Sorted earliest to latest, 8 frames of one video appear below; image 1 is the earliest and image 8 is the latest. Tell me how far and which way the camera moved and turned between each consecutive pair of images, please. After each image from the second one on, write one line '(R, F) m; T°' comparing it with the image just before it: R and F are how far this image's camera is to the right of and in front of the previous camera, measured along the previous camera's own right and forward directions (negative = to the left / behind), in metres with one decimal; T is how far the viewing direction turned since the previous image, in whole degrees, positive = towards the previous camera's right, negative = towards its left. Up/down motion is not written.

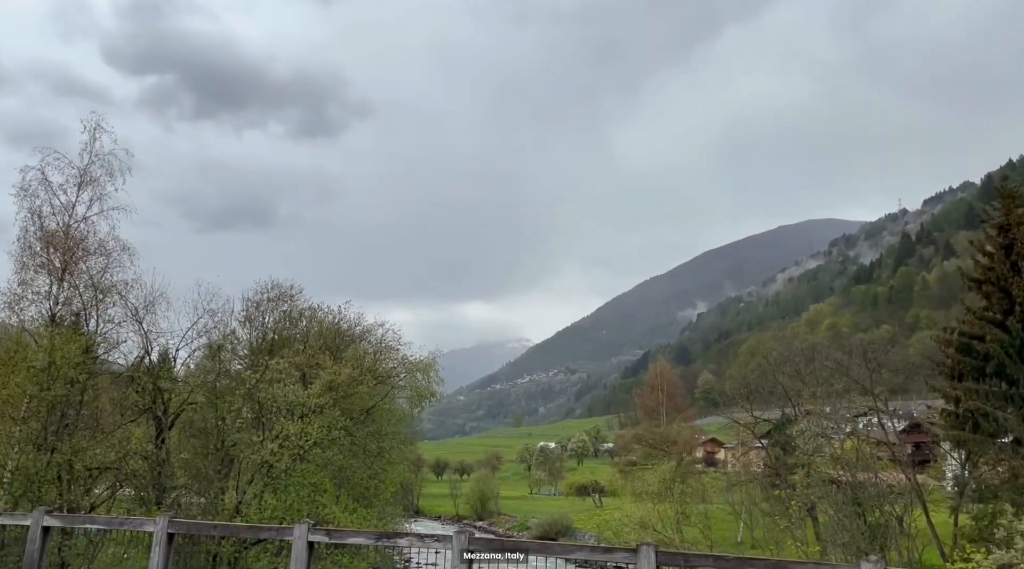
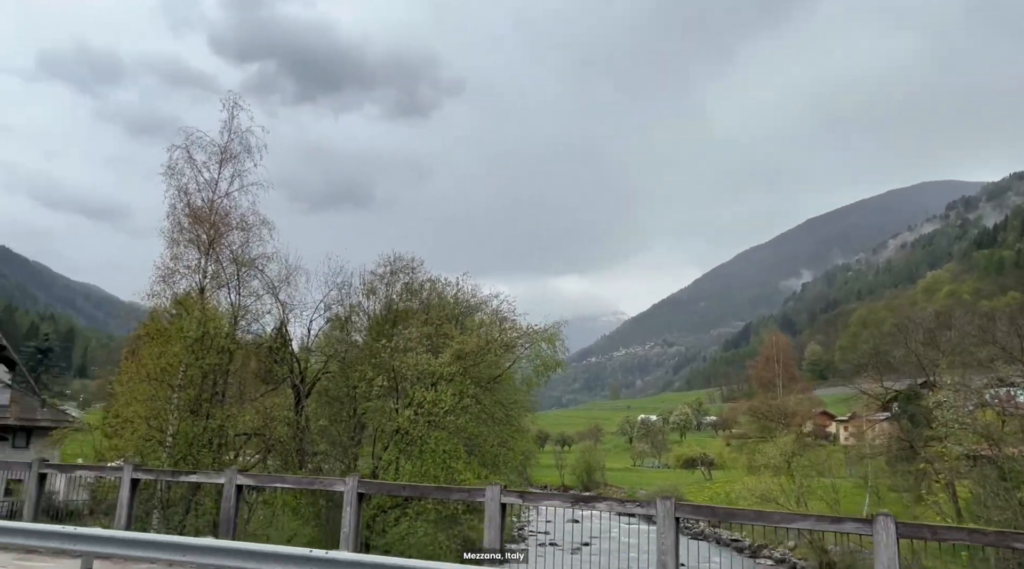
(-0.9, +0.3) m; -7°
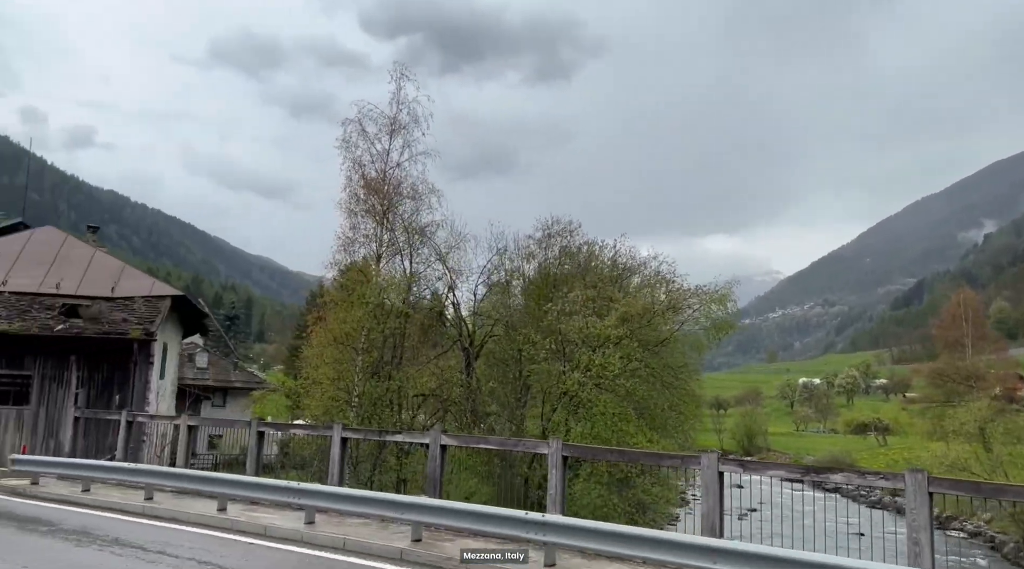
(-0.6, +0.2) m; -11°
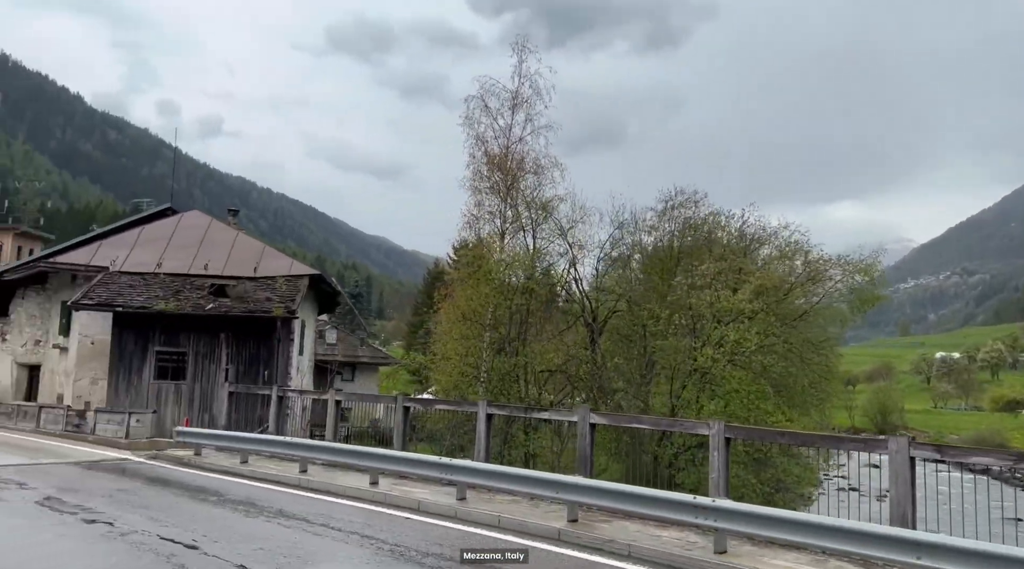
(-0.4, +0.2) m; -8°
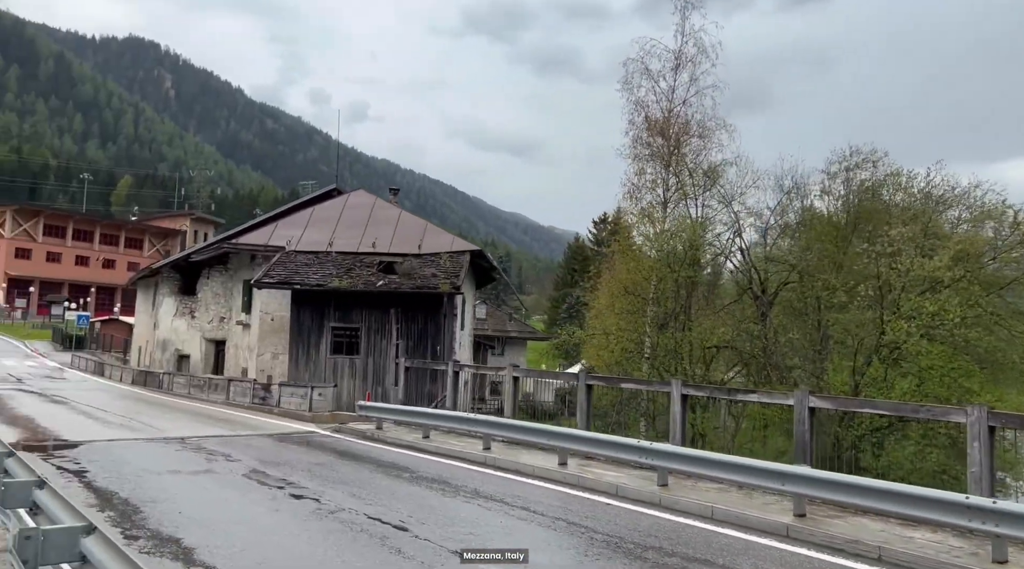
(-0.7, +0.5) m; -10°
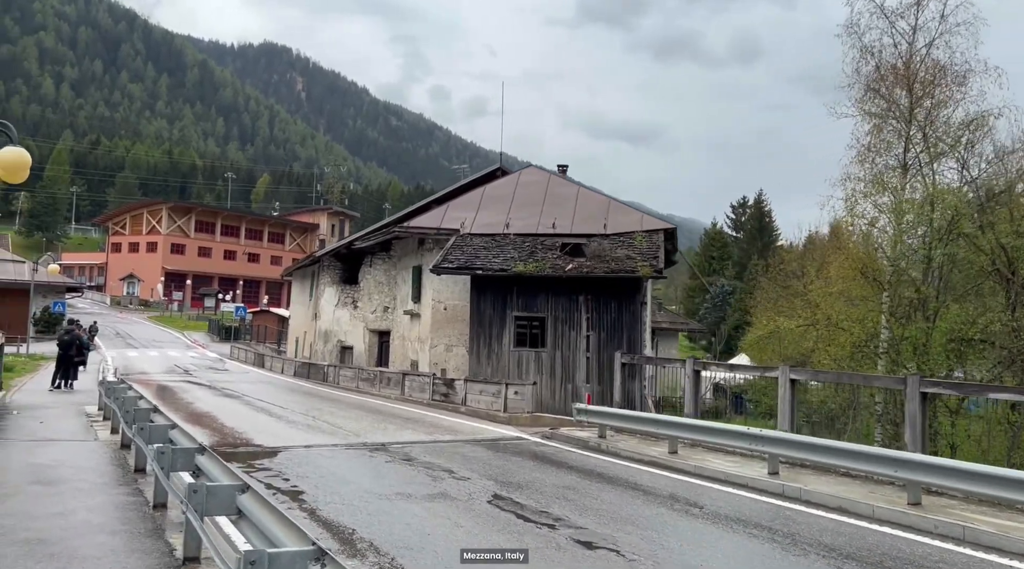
(-1.9, +2.1) m; -9°
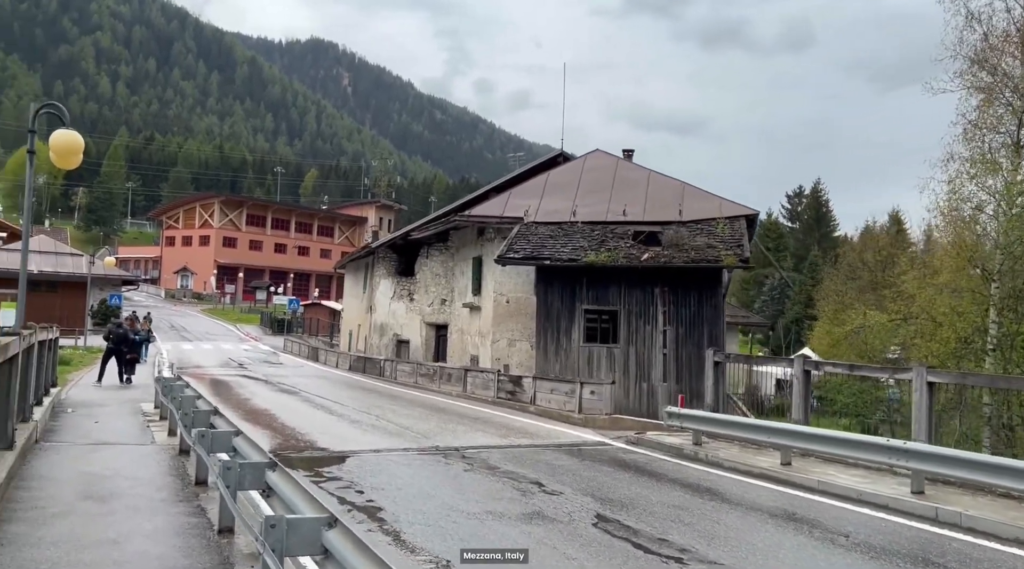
(-0.5, +1.0) m; -3°
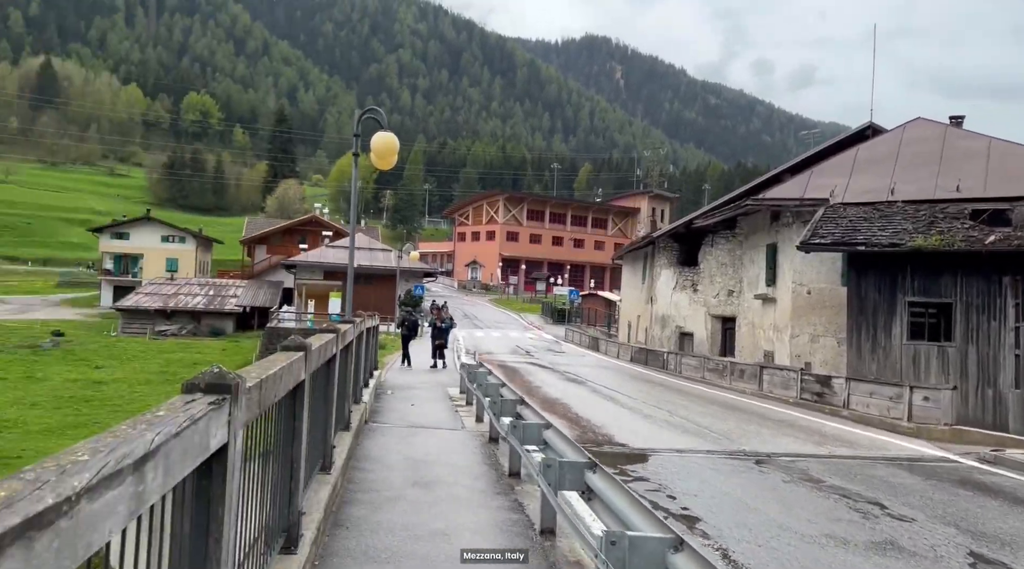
(-0.4, +0.5) m; -20°
